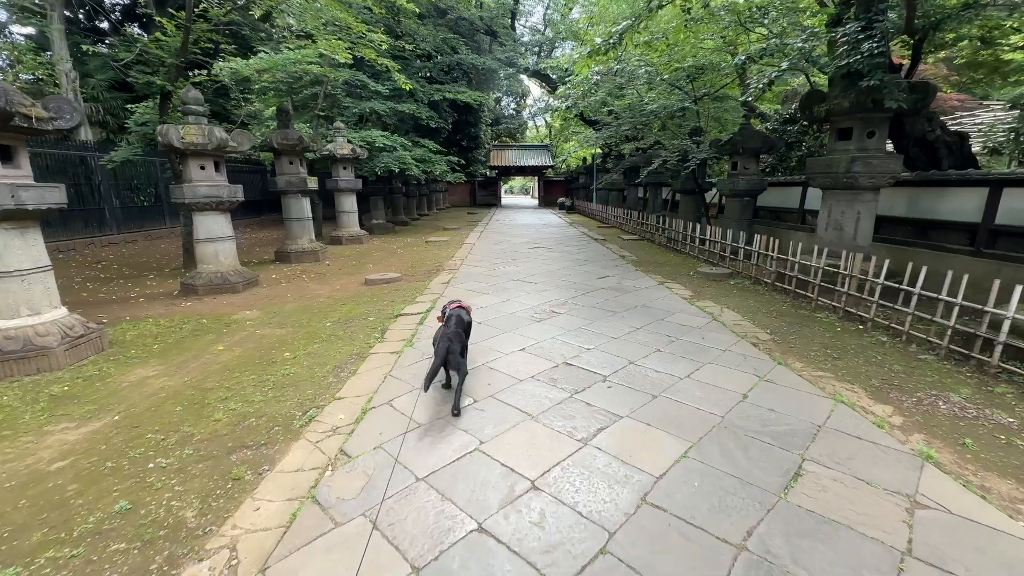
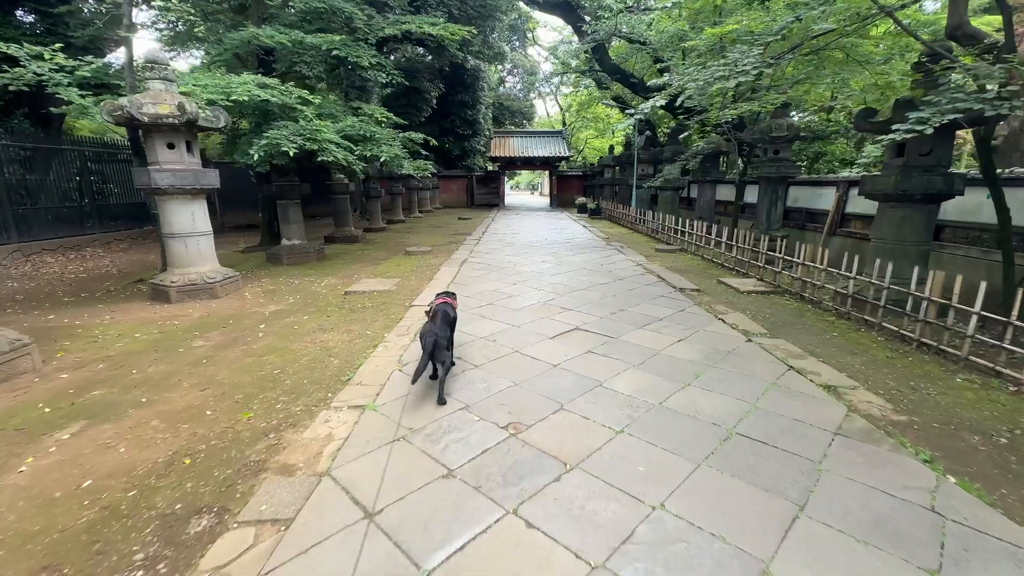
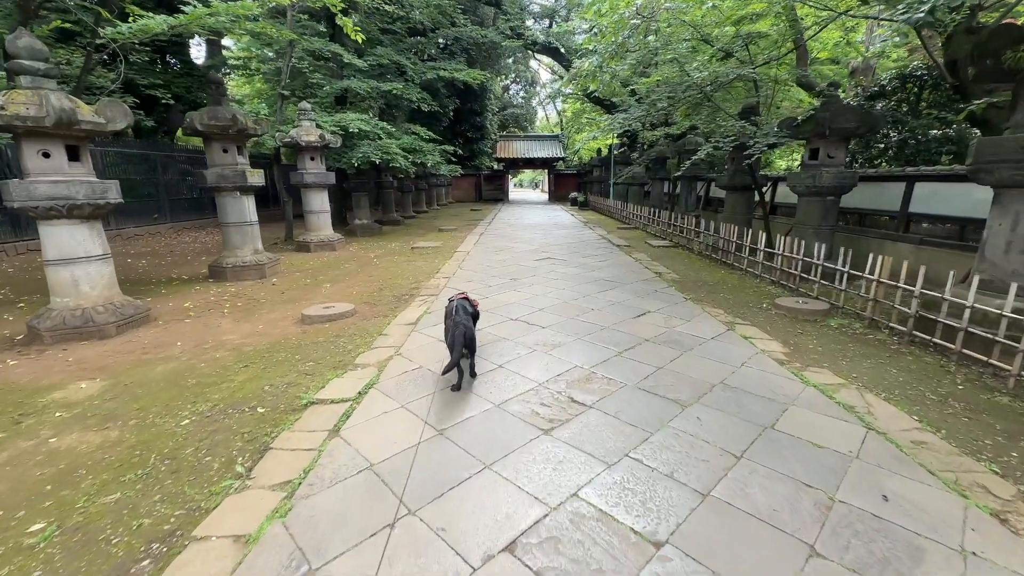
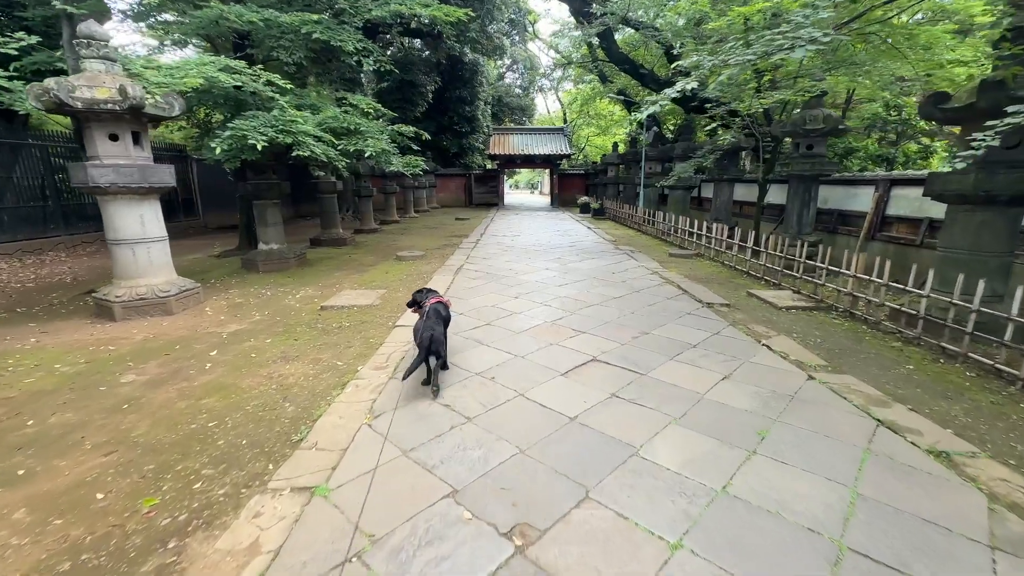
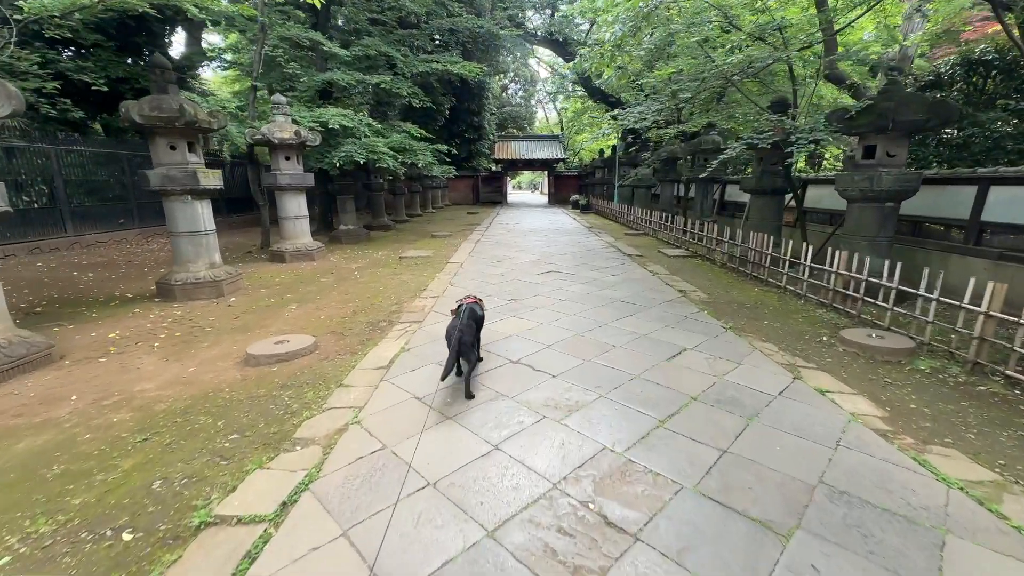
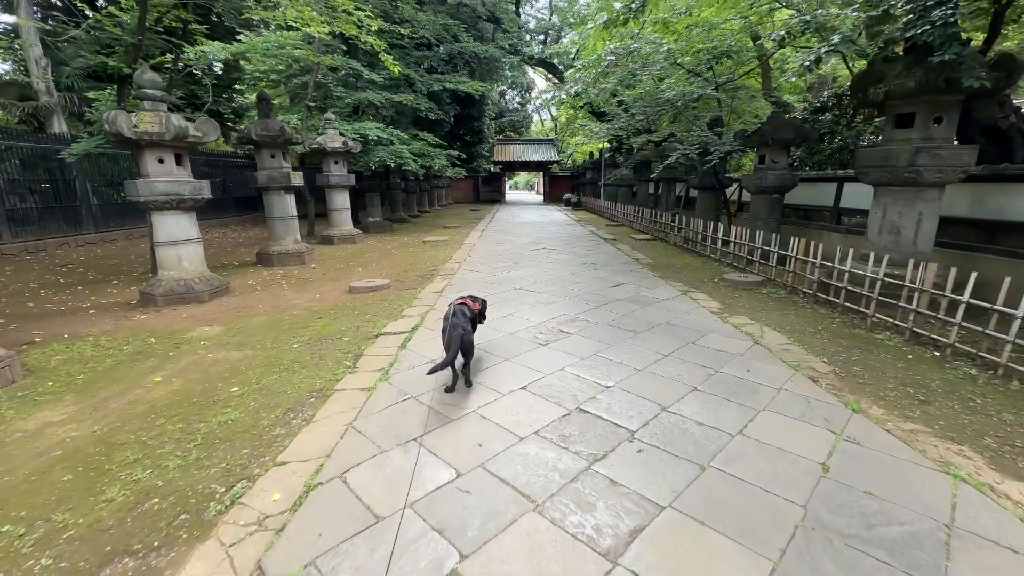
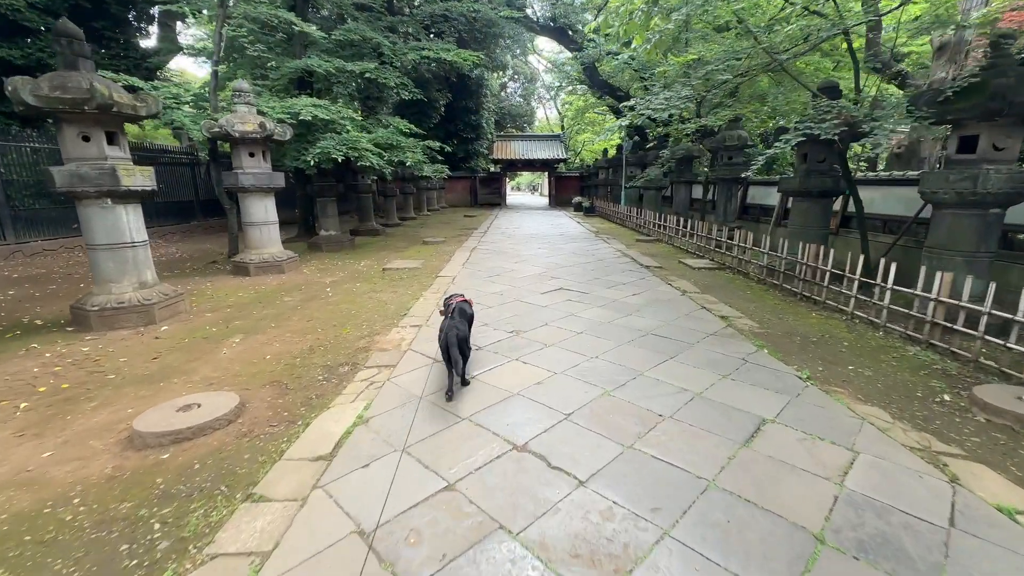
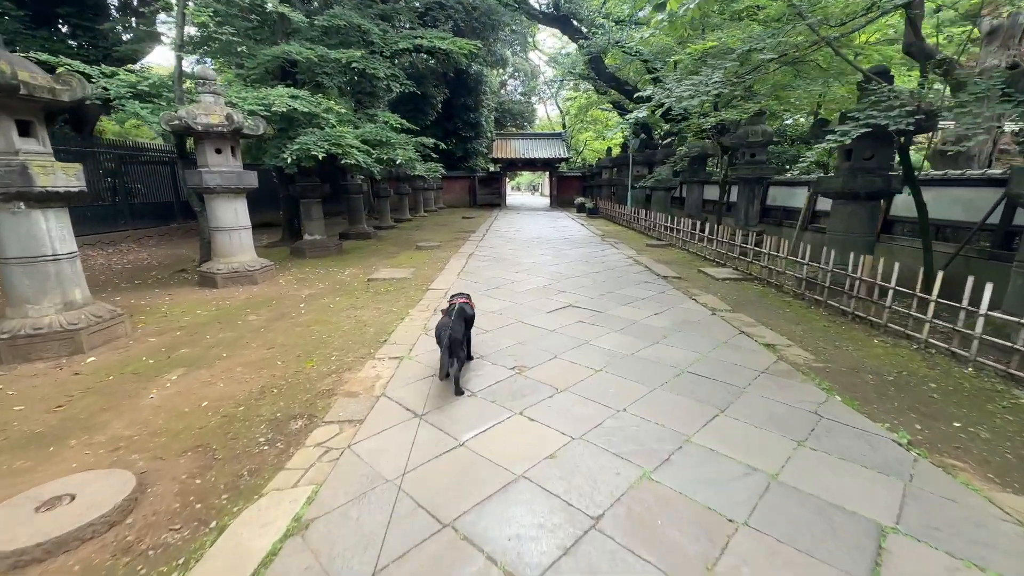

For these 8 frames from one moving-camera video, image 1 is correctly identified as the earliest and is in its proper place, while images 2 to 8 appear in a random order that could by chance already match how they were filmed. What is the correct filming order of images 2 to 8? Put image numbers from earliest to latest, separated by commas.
6, 3, 5, 7, 8, 2, 4
